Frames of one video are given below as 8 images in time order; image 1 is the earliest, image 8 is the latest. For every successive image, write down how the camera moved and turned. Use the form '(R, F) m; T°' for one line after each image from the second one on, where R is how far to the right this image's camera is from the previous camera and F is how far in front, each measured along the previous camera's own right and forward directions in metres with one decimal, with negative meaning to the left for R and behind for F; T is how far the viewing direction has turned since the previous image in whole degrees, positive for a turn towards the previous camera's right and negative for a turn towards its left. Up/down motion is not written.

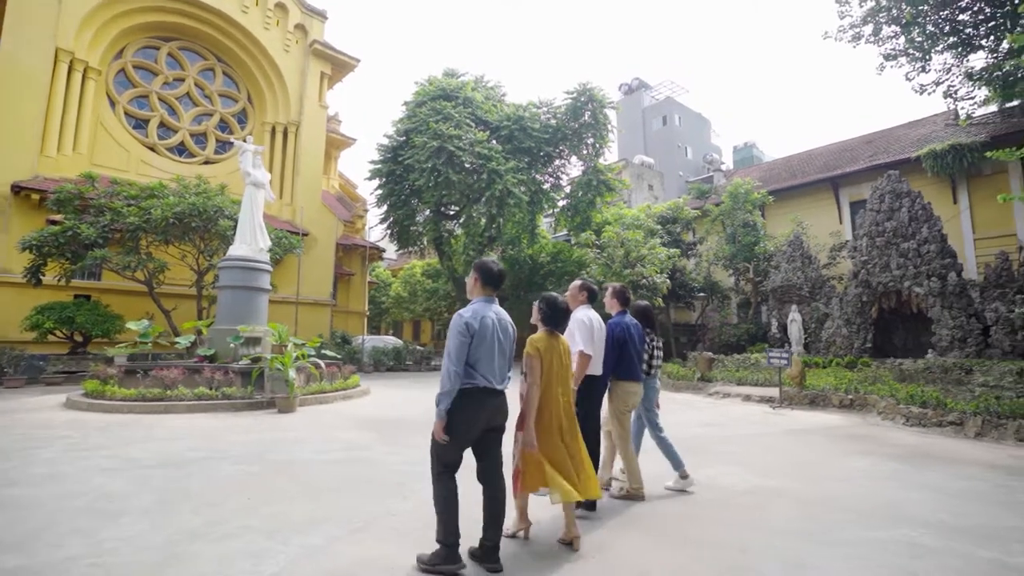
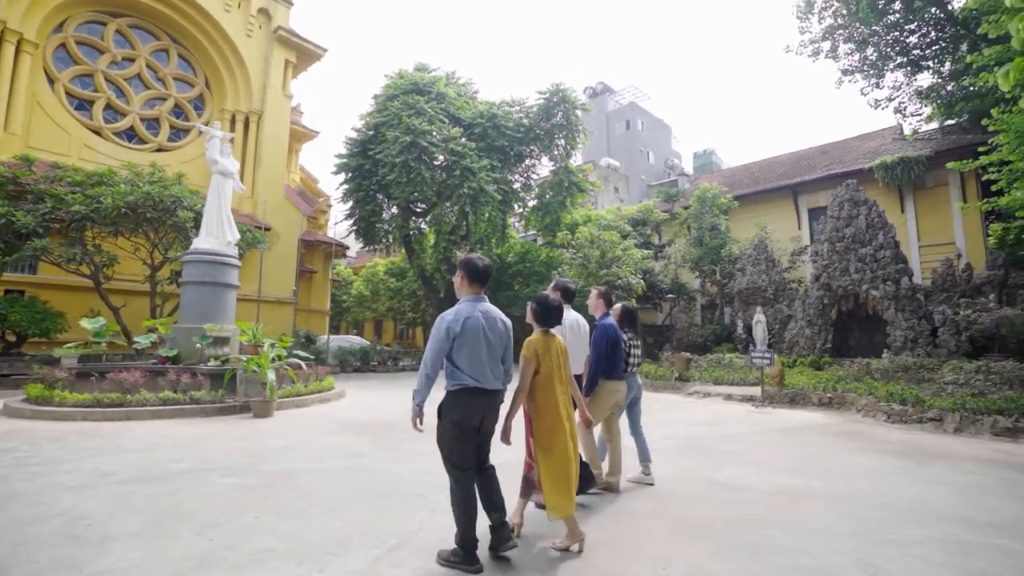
(-0.6, +0.2) m; +5°
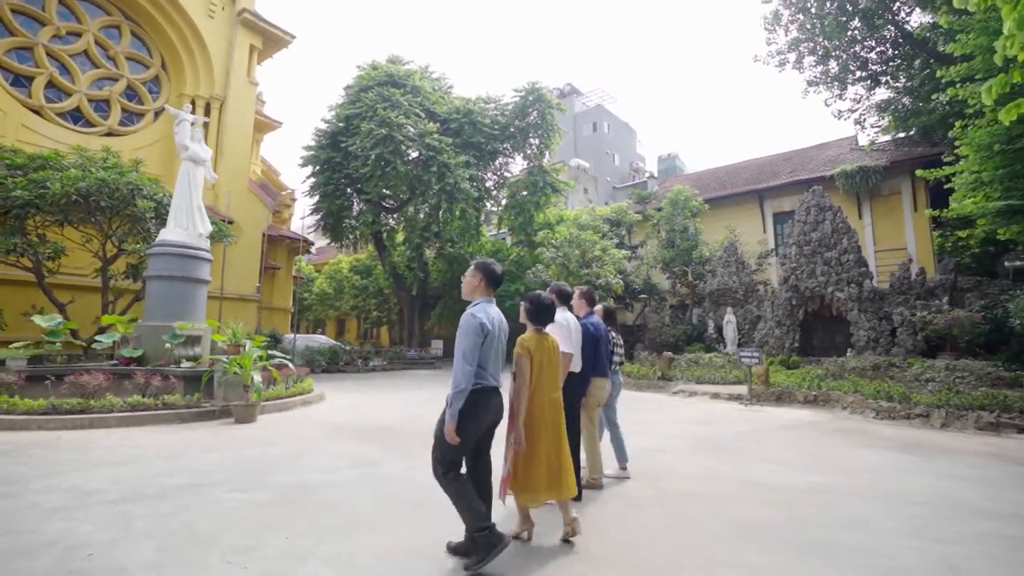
(-0.6, +0.2) m; +5°
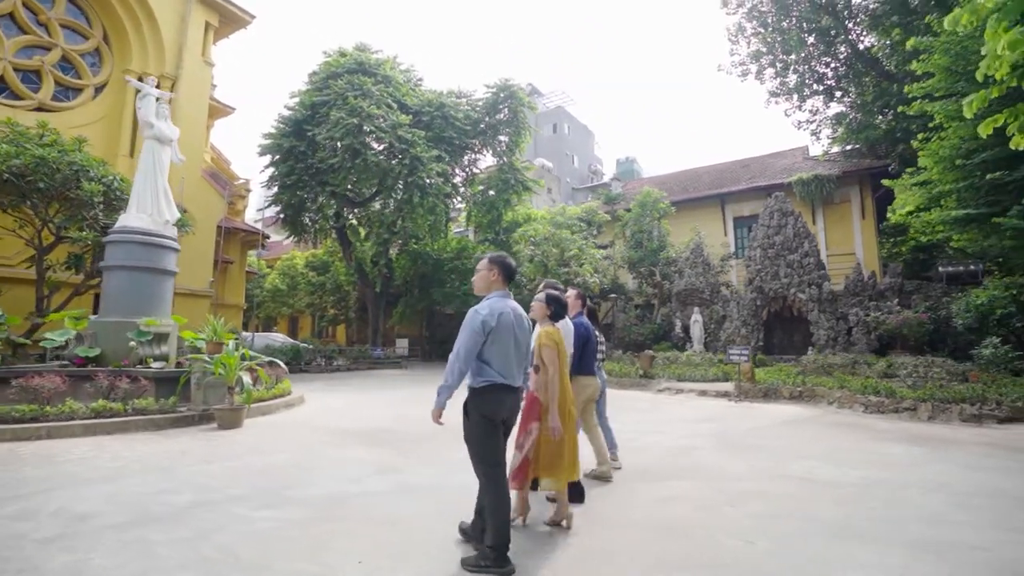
(-0.9, +0.3) m; +6°
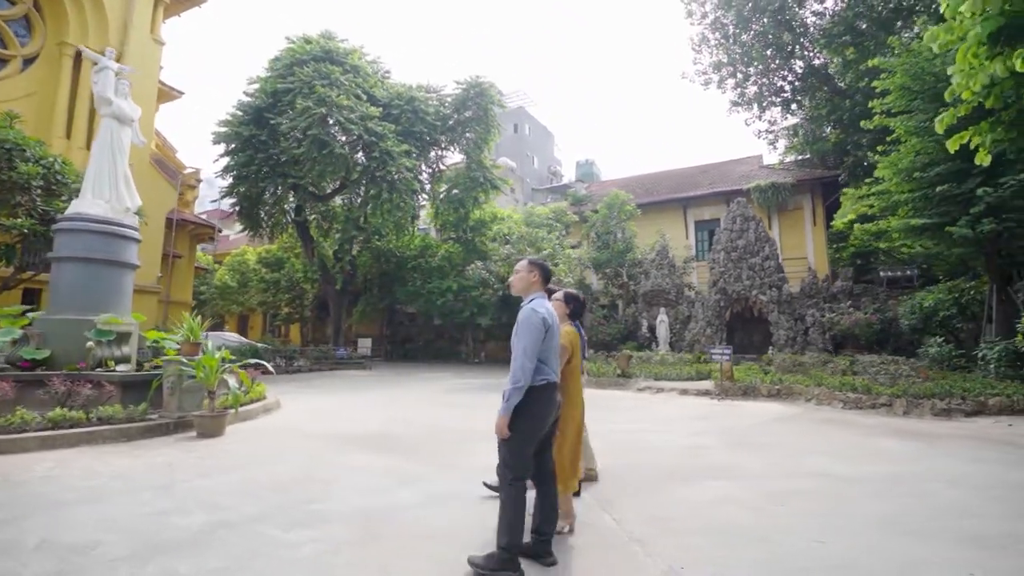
(-0.7, +0.2) m; +6°
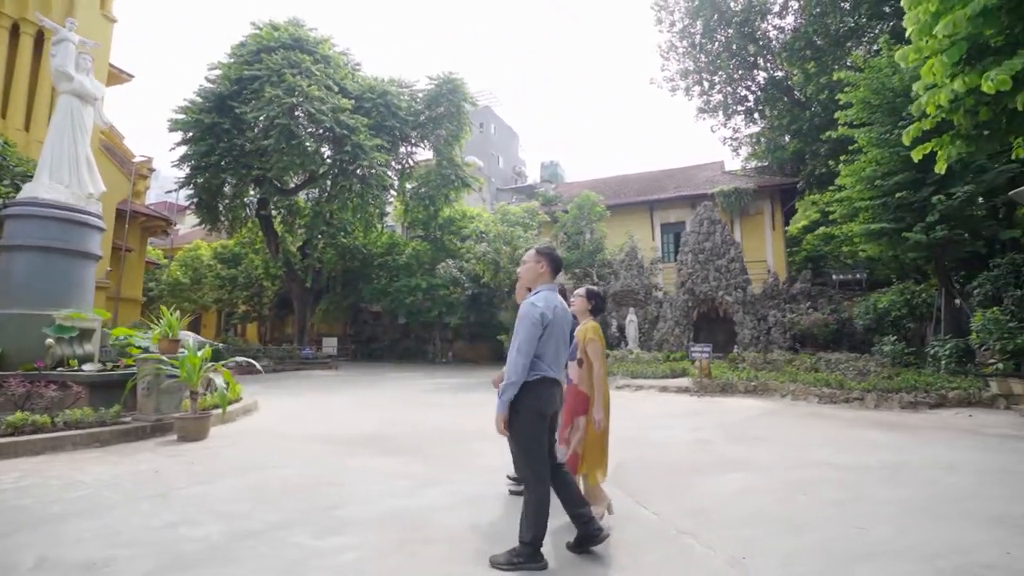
(-0.5, +0.1) m; +5°
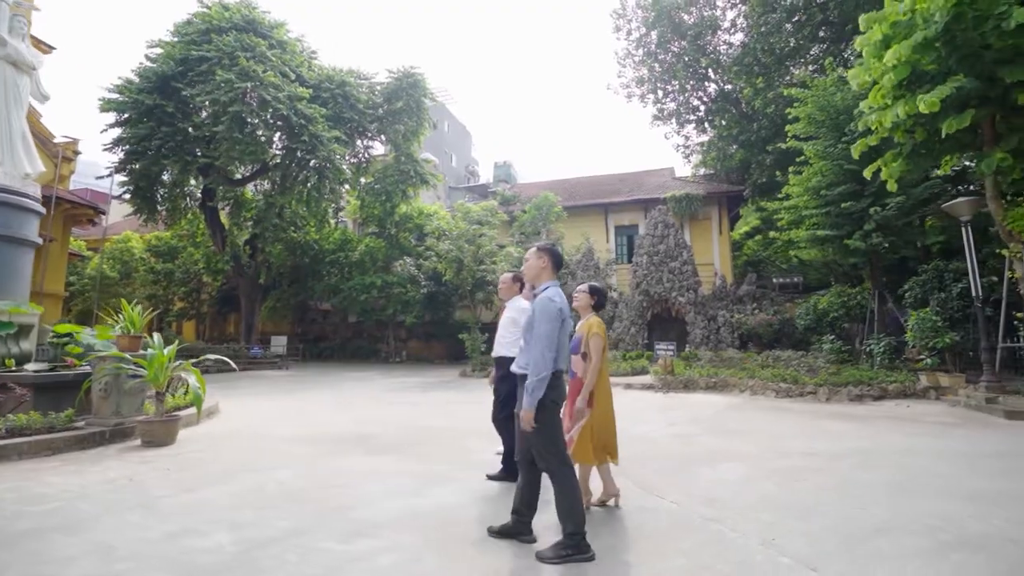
(-0.5, +0.1) m; +6°
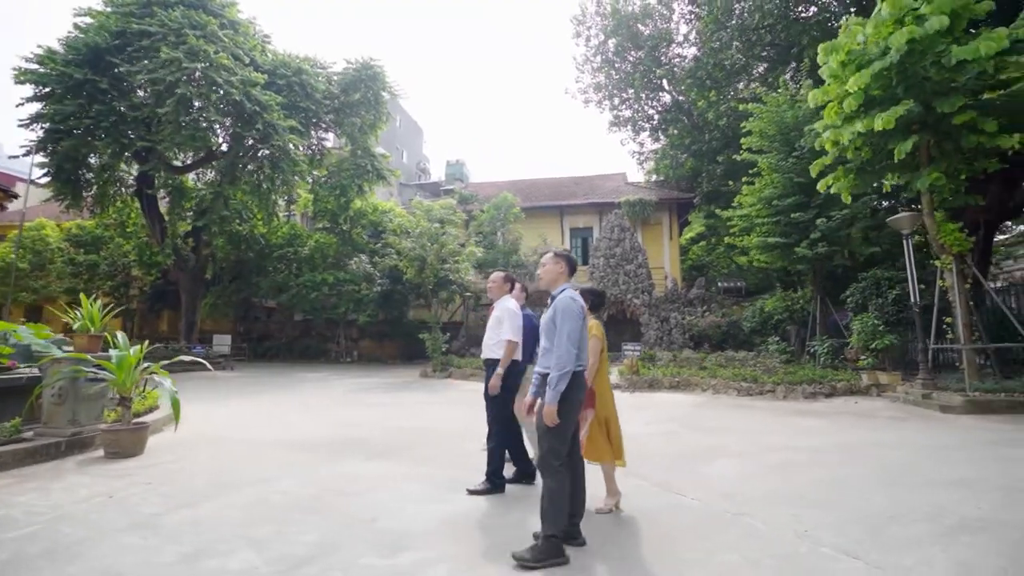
(-0.6, +0.1) m; +7°
